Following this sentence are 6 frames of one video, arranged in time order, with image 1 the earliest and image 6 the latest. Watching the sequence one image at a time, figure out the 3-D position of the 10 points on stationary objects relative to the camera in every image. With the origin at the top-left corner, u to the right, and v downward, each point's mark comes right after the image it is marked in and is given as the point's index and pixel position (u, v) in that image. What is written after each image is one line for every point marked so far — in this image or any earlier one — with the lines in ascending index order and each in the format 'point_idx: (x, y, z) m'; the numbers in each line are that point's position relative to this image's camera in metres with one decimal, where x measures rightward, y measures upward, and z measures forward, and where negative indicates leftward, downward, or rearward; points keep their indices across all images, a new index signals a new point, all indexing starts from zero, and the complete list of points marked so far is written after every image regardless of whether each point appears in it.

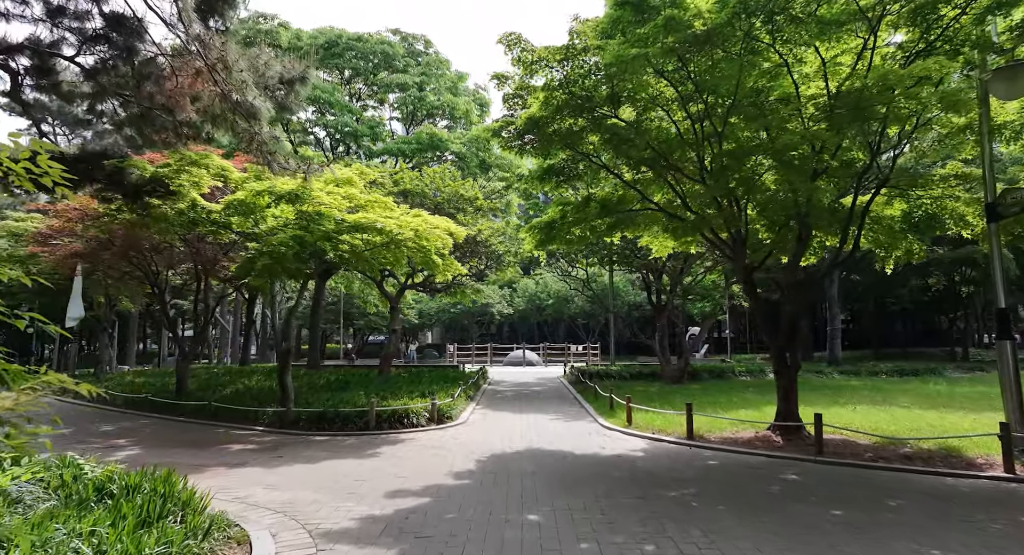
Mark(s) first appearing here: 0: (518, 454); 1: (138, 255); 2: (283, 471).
0: (+0.1, -3.1, +10.7) m
1: (-10.8, +0.6, +17.7) m
2: (-3.4, -2.9, +9.0) m
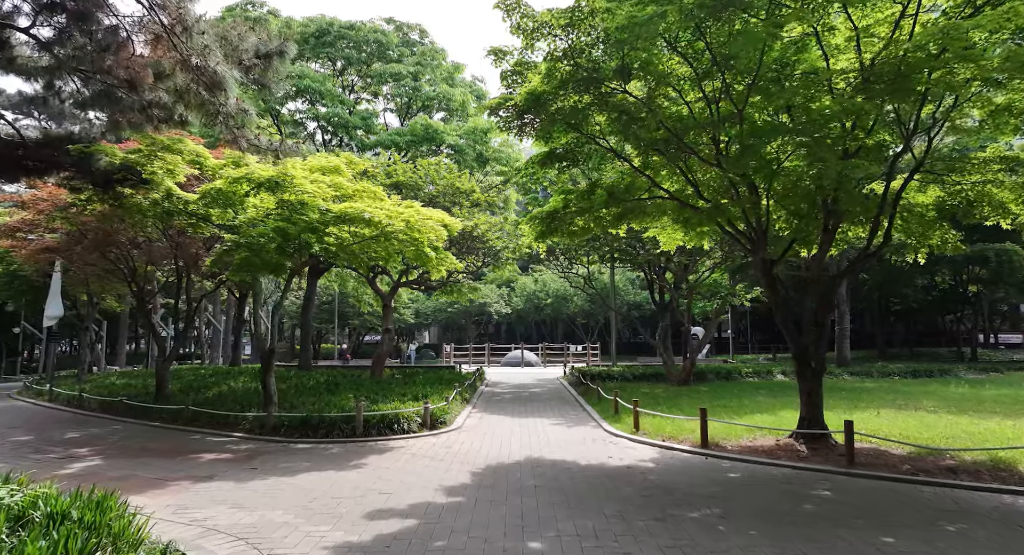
0: (+0.1, -3.0, +9.7) m
1: (-10.9, +0.7, +16.7) m
2: (-3.4, -2.8, +8.1) m
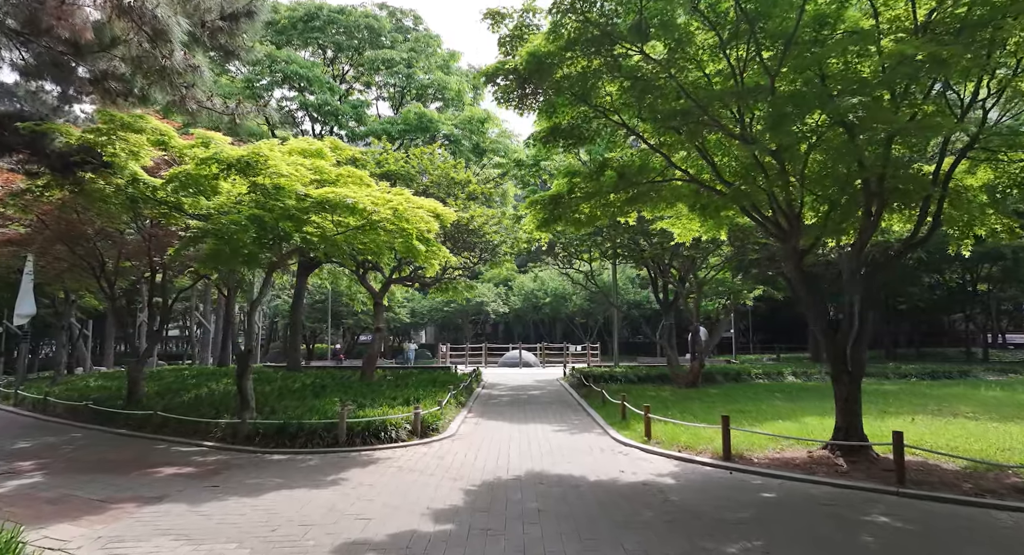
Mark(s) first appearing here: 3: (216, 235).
0: (+0.1, -2.8, +8.5) m
1: (-10.9, +0.9, +15.5) m
2: (-3.4, -2.6, +6.9) m
3: (-5.2, +0.8, +10.8) m
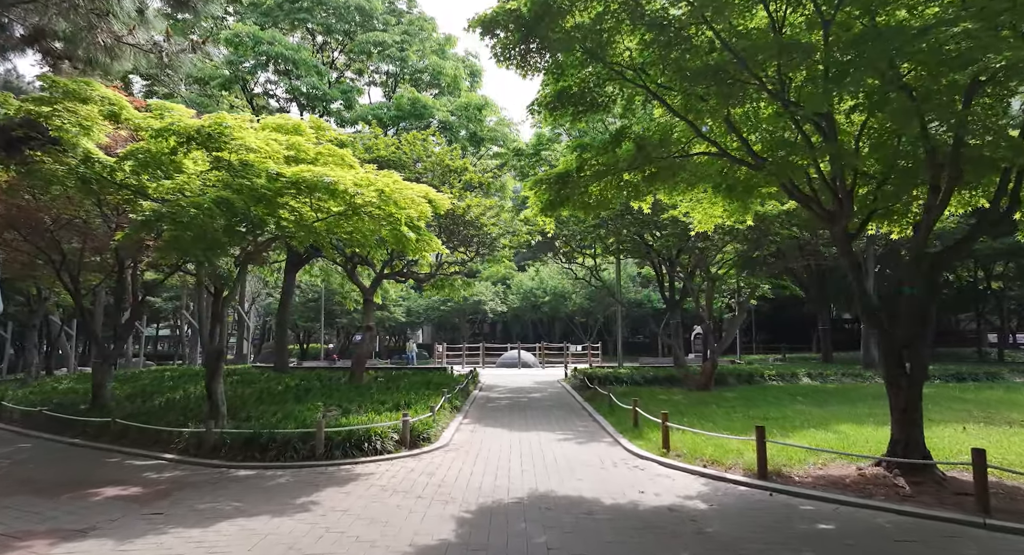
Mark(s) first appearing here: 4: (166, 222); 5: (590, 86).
0: (+0.1, -2.7, +7.2) m
1: (-10.9, +1.0, +14.1) m
2: (-3.4, -2.5, +5.6) m
3: (-5.2, +0.9, +9.4) m
4: (-5.3, +0.8, +9.4) m
5: (+1.0, +2.5, +8.1) m
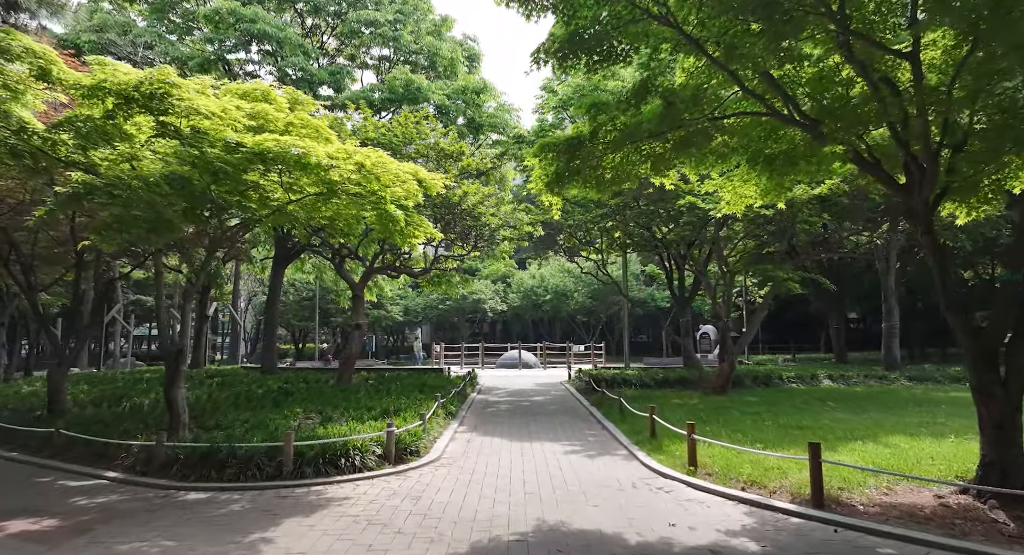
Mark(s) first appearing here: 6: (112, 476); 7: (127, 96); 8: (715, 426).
0: (+0.1, -2.5, +5.8) m
1: (-10.9, +1.2, +12.7) m
2: (-3.4, -2.3, +4.1) m
3: (-5.2, +1.1, +8.0) m
4: (-5.3, +1.0, +7.9) m
5: (+1.1, +2.7, +6.7) m
6: (-5.5, -2.8, +8.5) m
7: (-4.9, +2.3, +7.9) m
8: (+3.8, -2.7, +11.3) m
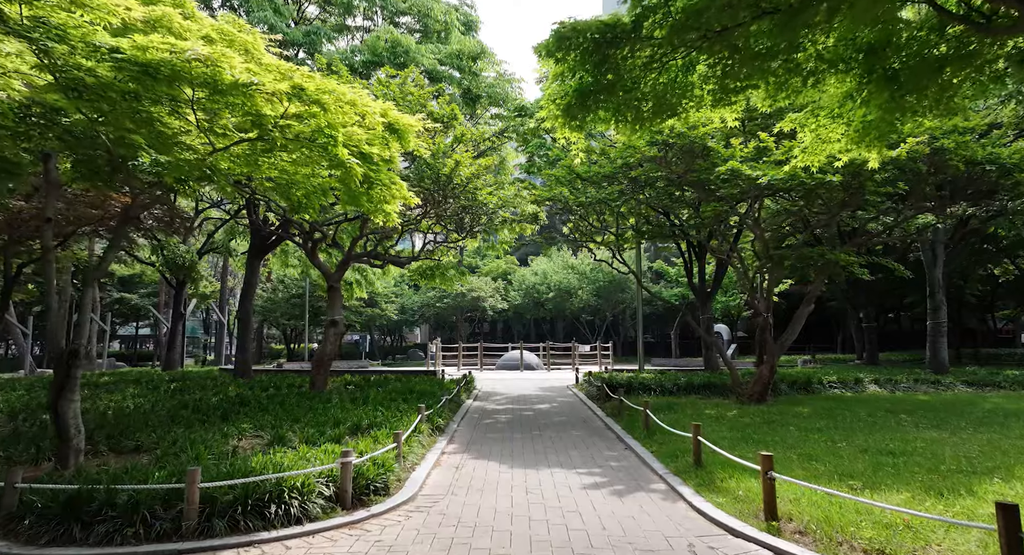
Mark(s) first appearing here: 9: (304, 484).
0: (+0.1, -2.2, +3.2) m
1: (-10.9, +1.5, +10.1) m
2: (-3.4, -2.0, +1.5) m
3: (-5.2, +1.4, +5.4) m
4: (-5.3, +1.3, +5.3) m
5: (+1.1, +3.0, +4.1) m
6: (-5.5, -2.5, +5.9) m
7: (-4.9, +2.6, +5.3) m
8: (+3.8, -2.4, +8.7) m
9: (-2.2, -2.2, +6.5) m
